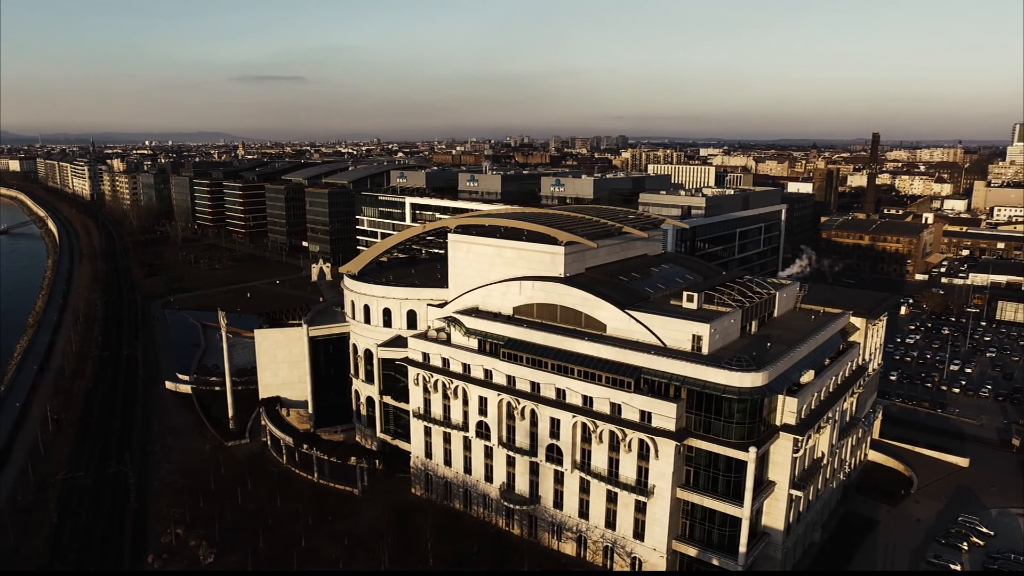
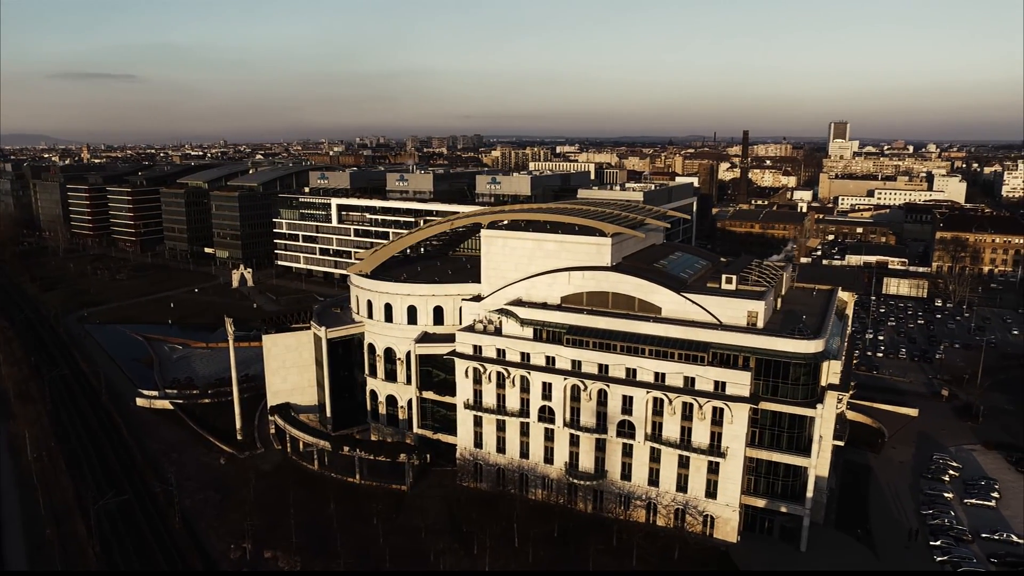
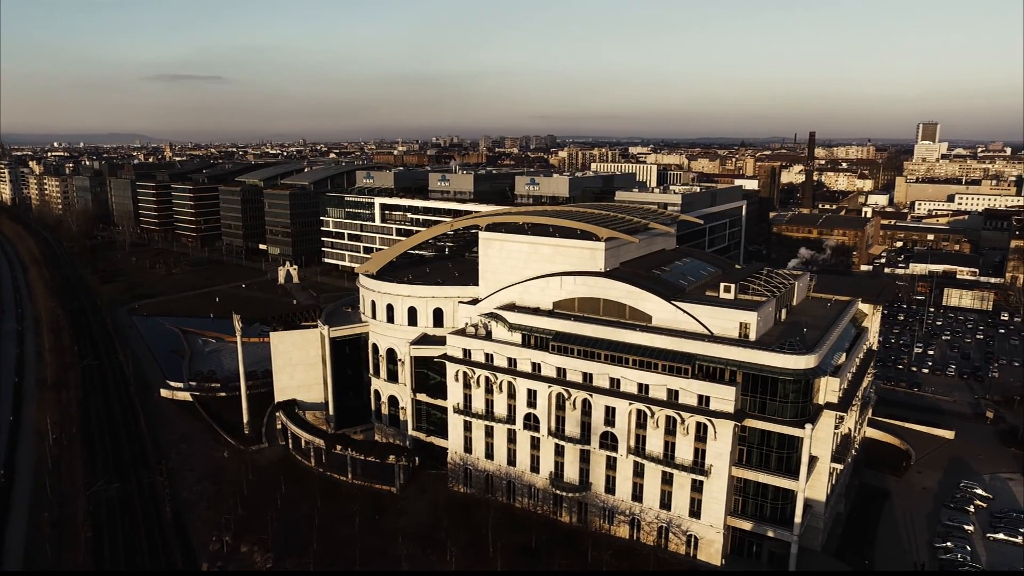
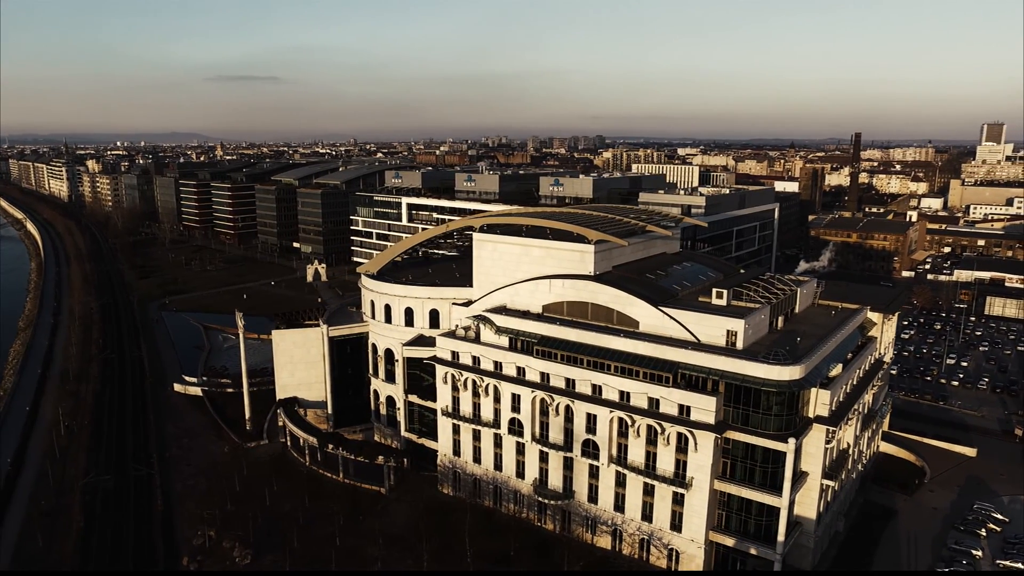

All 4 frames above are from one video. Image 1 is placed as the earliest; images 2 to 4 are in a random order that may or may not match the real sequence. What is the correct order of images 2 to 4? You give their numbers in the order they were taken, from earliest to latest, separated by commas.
4, 3, 2
